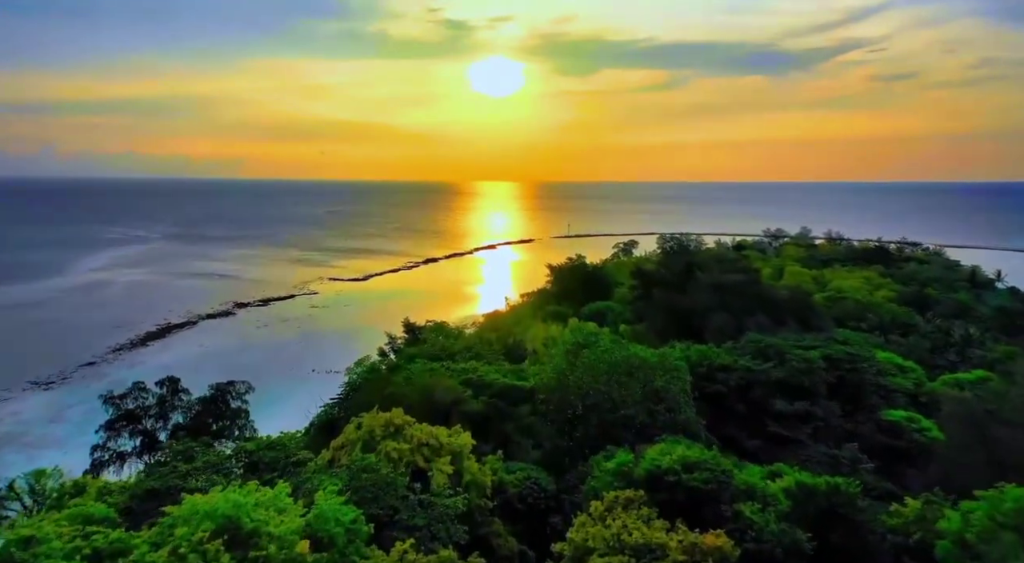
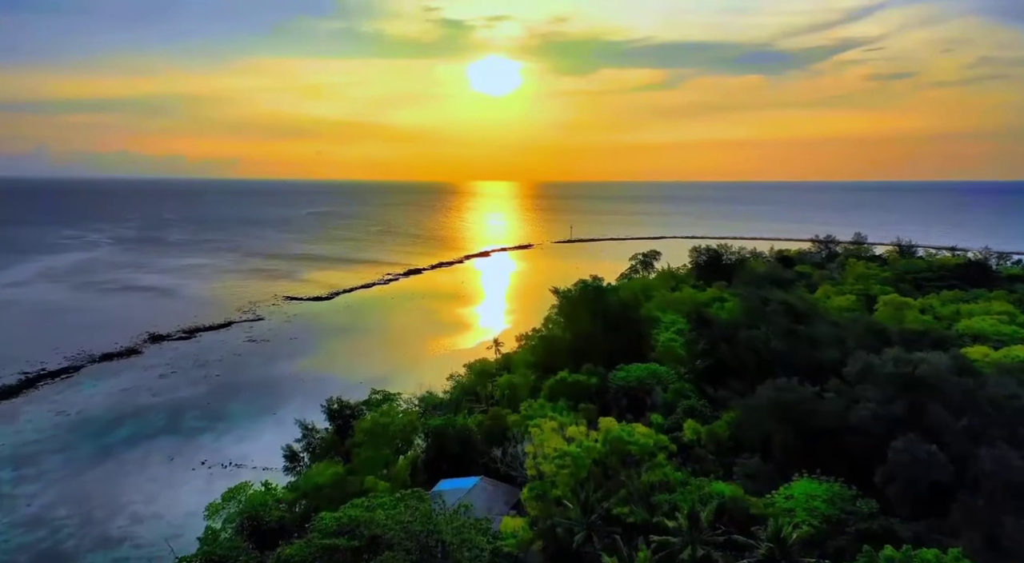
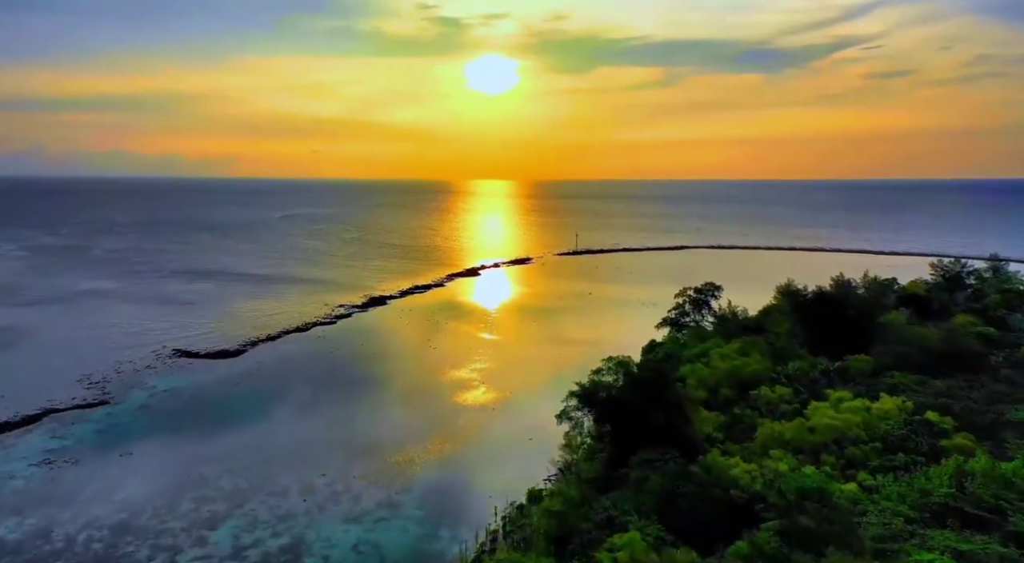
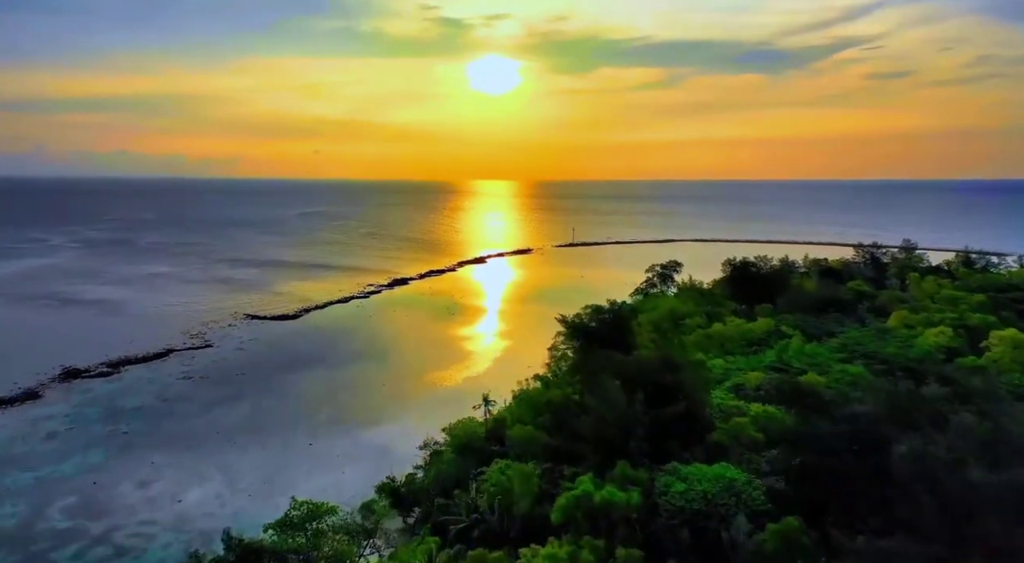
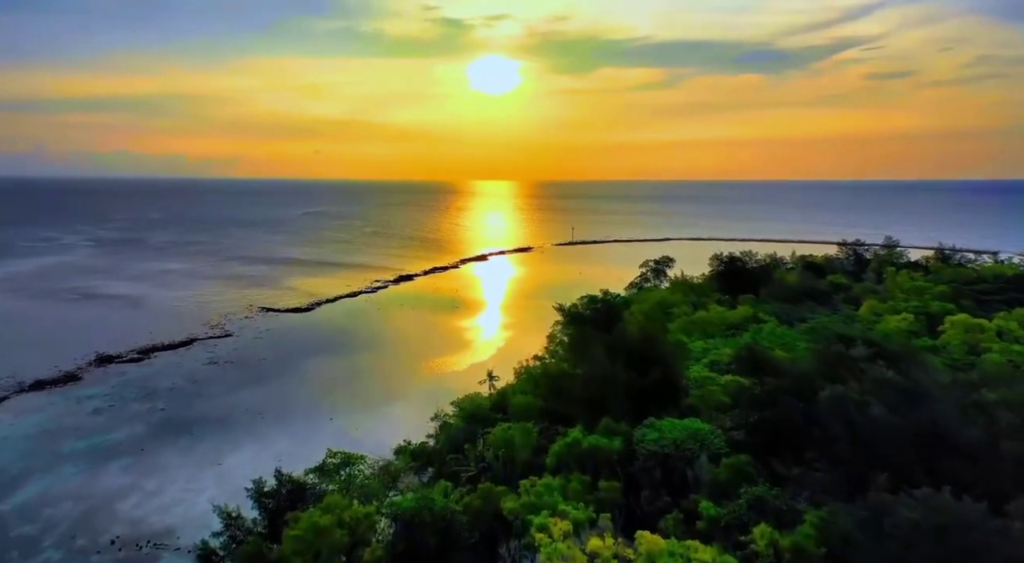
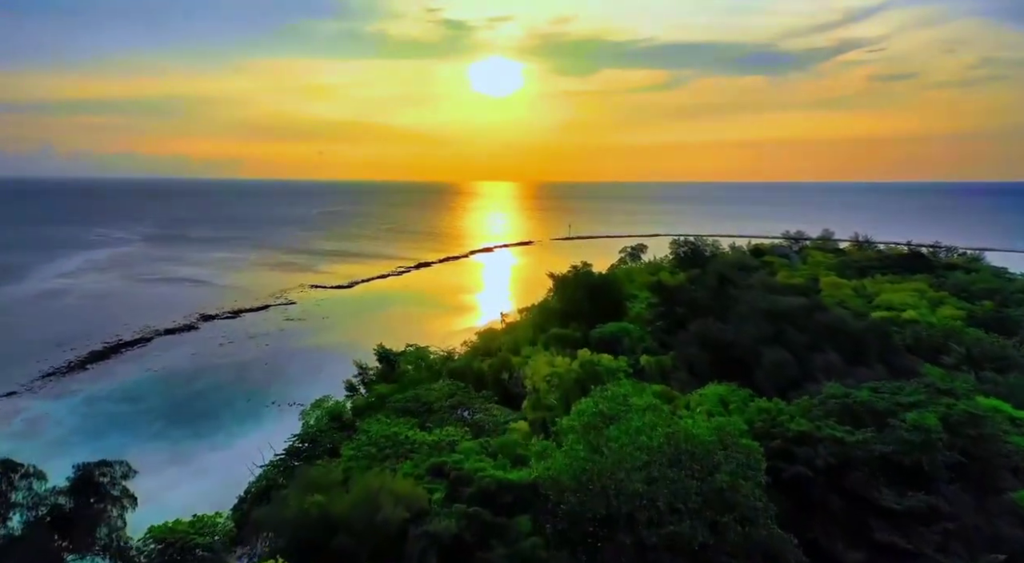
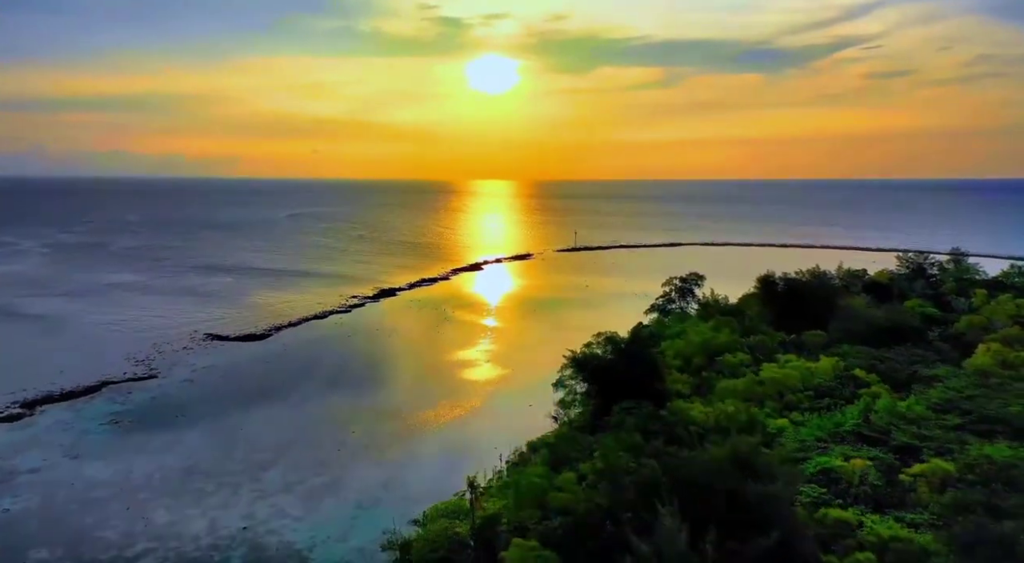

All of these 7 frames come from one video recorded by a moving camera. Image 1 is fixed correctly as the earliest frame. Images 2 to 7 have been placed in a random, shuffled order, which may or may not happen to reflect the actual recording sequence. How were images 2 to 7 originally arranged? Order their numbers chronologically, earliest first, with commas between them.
6, 2, 5, 4, 7, 3
